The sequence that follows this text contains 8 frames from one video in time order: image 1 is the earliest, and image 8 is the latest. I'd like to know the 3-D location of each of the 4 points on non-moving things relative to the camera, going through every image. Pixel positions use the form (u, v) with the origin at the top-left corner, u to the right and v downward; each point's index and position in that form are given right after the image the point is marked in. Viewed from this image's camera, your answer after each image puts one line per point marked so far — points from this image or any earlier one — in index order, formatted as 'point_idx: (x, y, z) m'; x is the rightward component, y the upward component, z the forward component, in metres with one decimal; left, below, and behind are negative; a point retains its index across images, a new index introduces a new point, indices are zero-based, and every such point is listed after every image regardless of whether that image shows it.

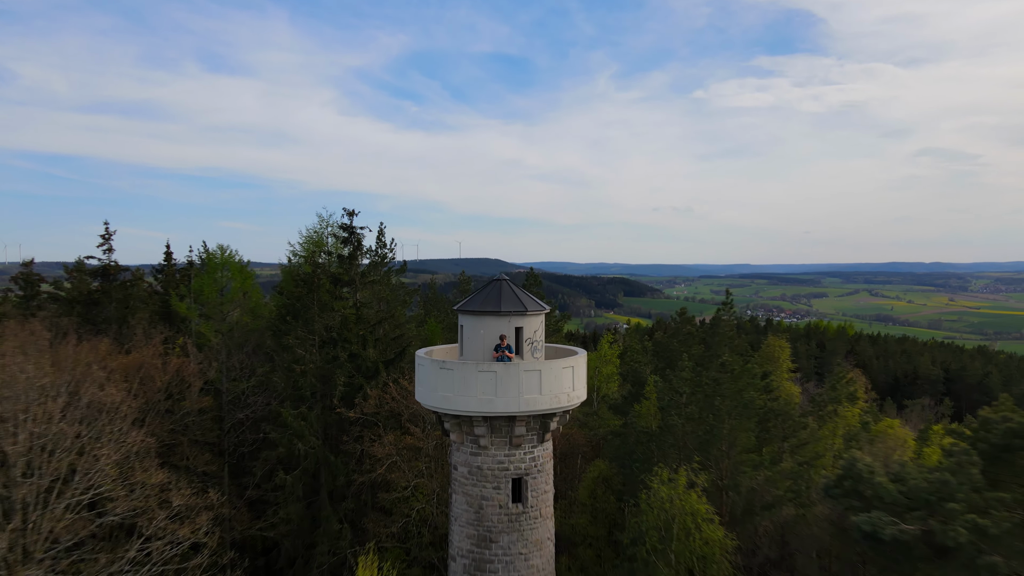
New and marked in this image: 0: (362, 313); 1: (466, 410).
0: (-4.0, -0.7, +19.5) m
1: (-0.7, -1.7, +10.2) m
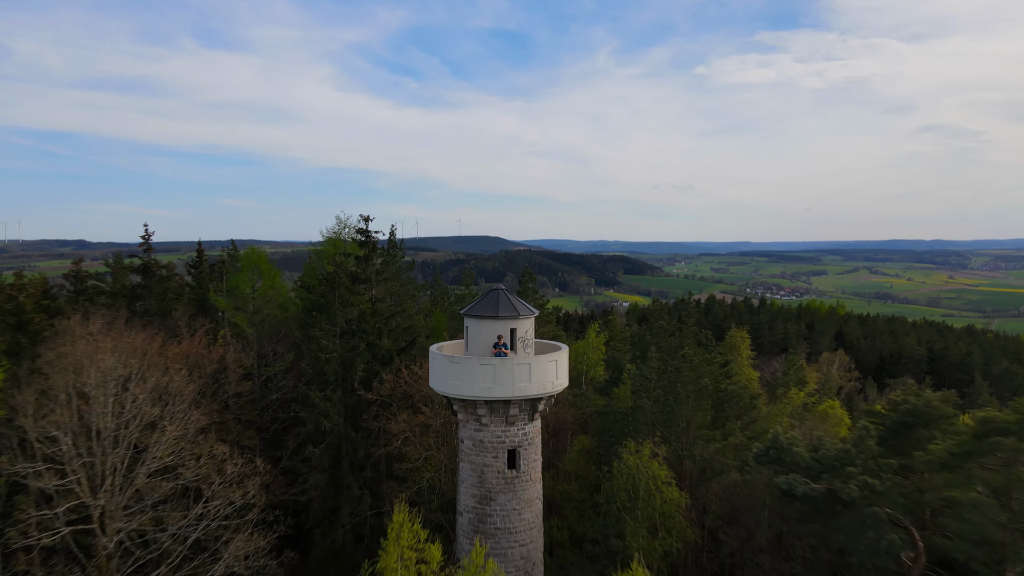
0: (-4.1, -0.6, +22.1) m
1: (-0.7, -1.9, +12.9) m
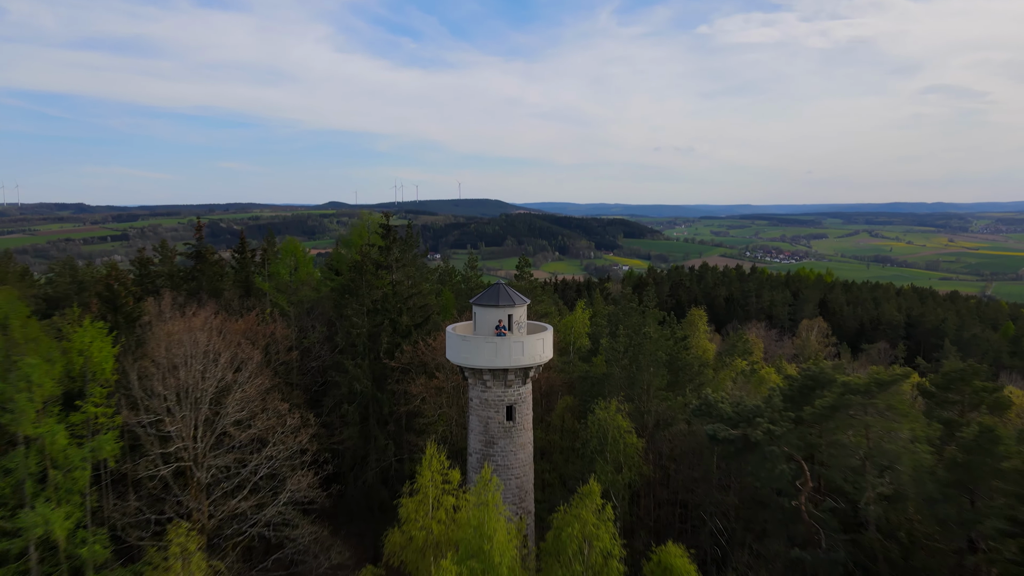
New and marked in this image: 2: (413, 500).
0: (-4.1, -0.1, +26.4) m
1: (-0.8, -1.8, +17.2) m
2: (-2.0, -4.2, +14.3) m
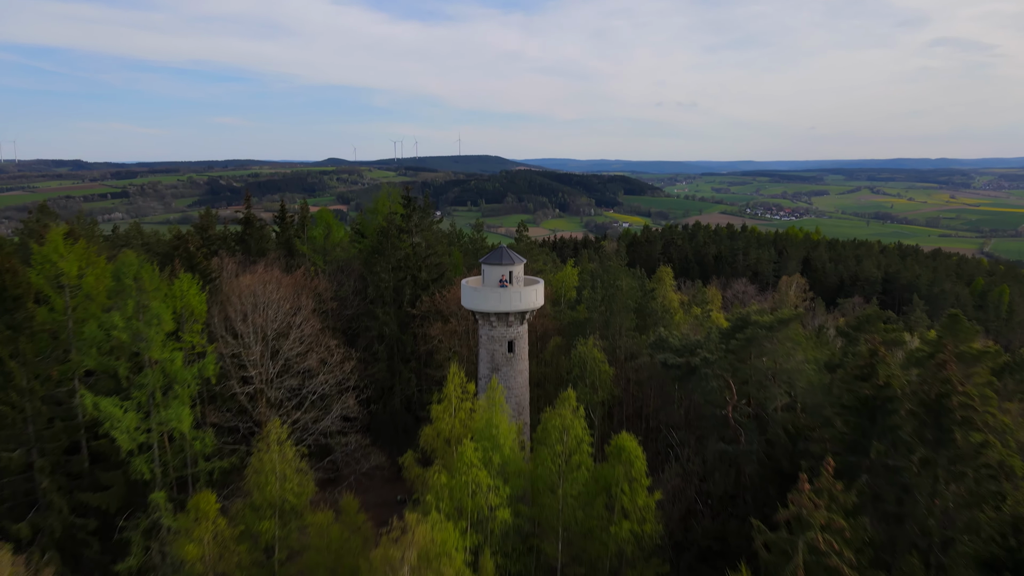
0: (-4.1, +1.6, +31.7) m
1: (-0.8, -0.7, +22.6) m
2: (-2.0, -3.2, +19.9) m
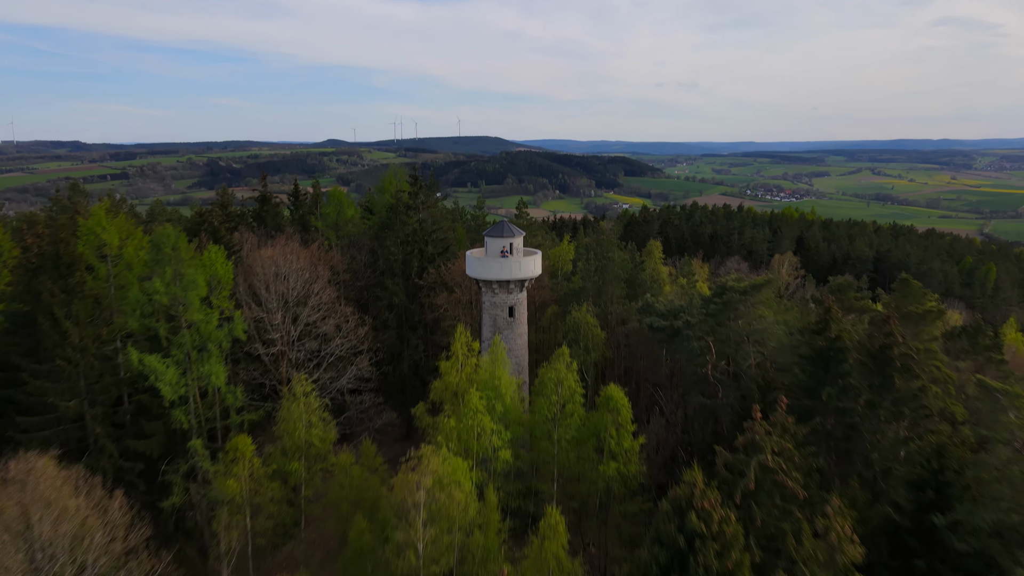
0: (-4.1, +2.9, +33.9) m
1: (-0.8, +0.4, +24.9) m
2: (-2.0, -2.2, +22.2) m
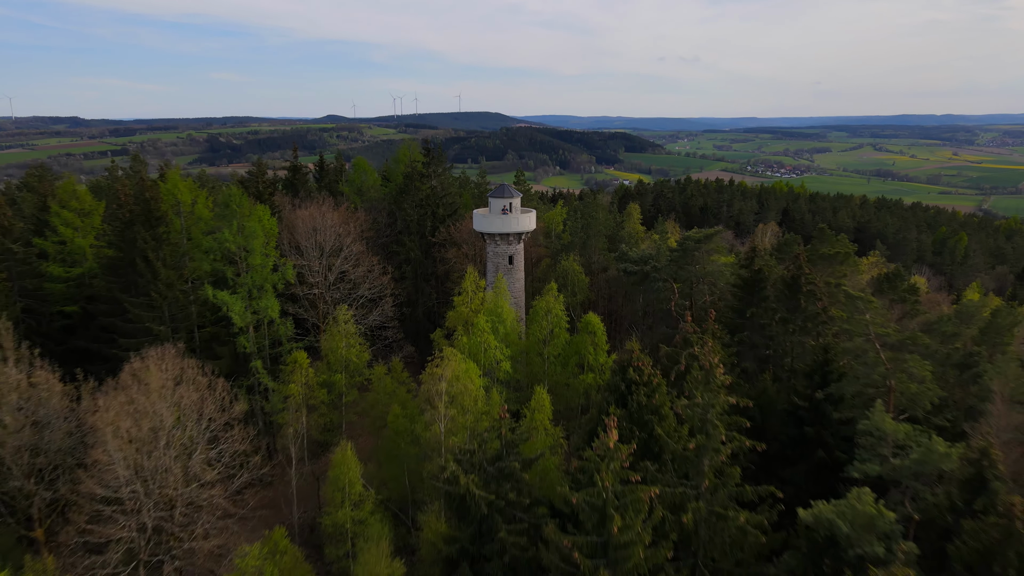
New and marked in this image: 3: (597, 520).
0: (-4.1, +5.2, +39.3) m
1: (-0.8, +2.4, +30.3) m
2: (-2.0, -0.3, +27.8) m
3: (+1.5, -4.2, +13.3) m
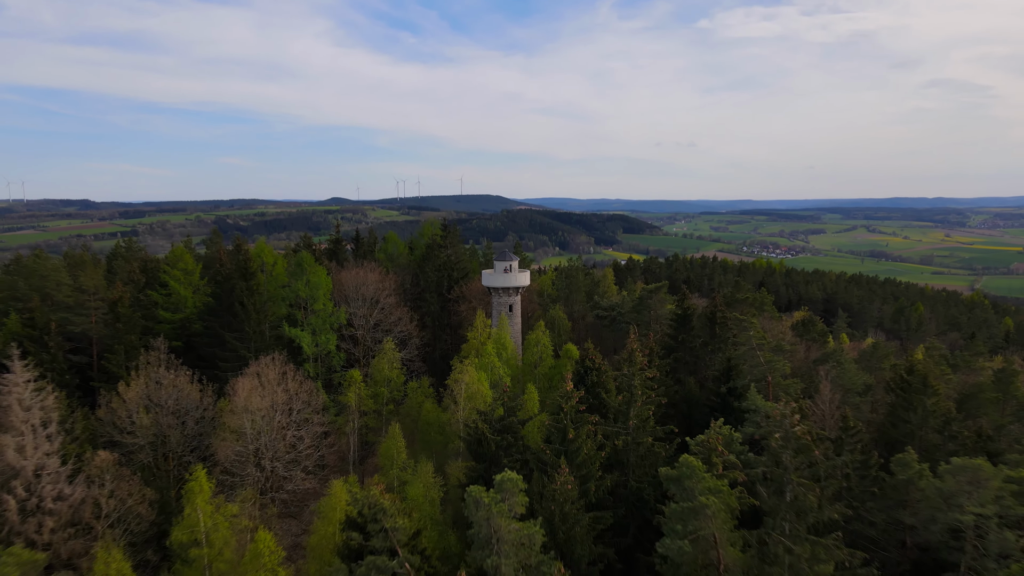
0: (-4.1, +2.0, +49.2) m
1: (-0.8, +0.1, +40.0) m
2: (-2.0, -2.2, +37.1) m
3: (+1.5, -4.5, +22.3) m
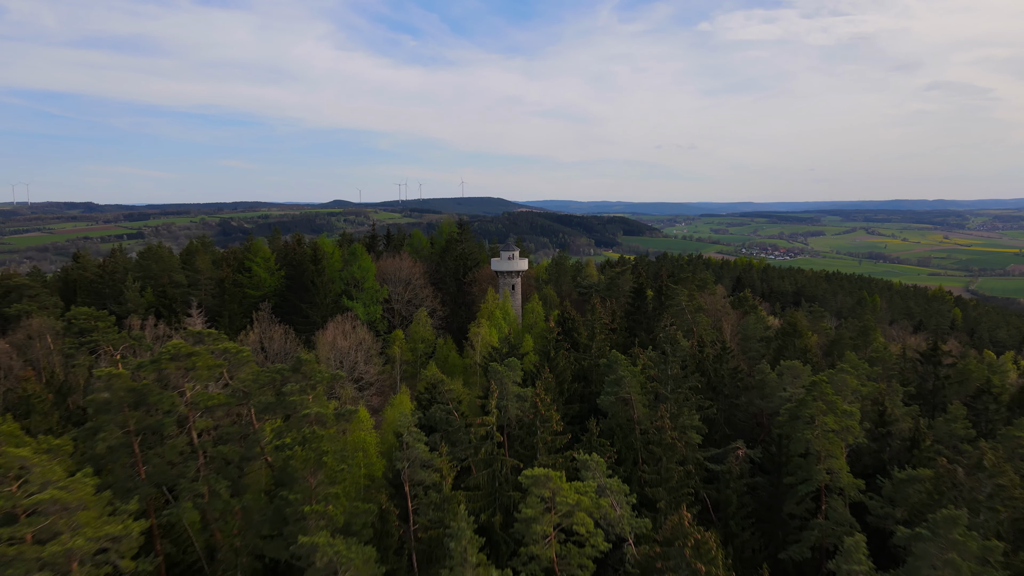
0: (-4.0, +3.1, +61.5) m
1: (-0.7, +1.3, +52.3) m
2: (-1.9, -1.1, +49.5) m
3: (+1.6, -3.3, +34.6) m
